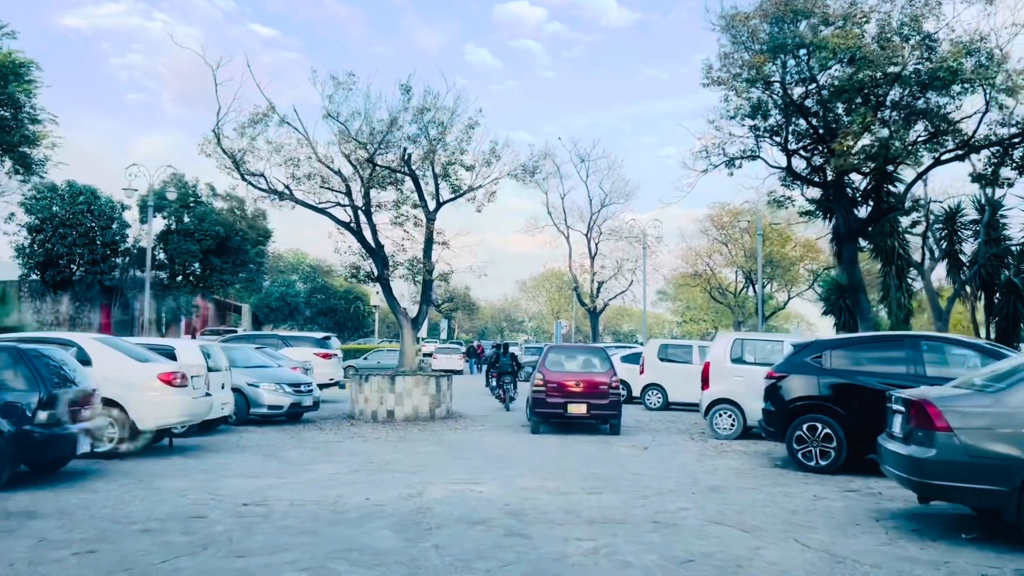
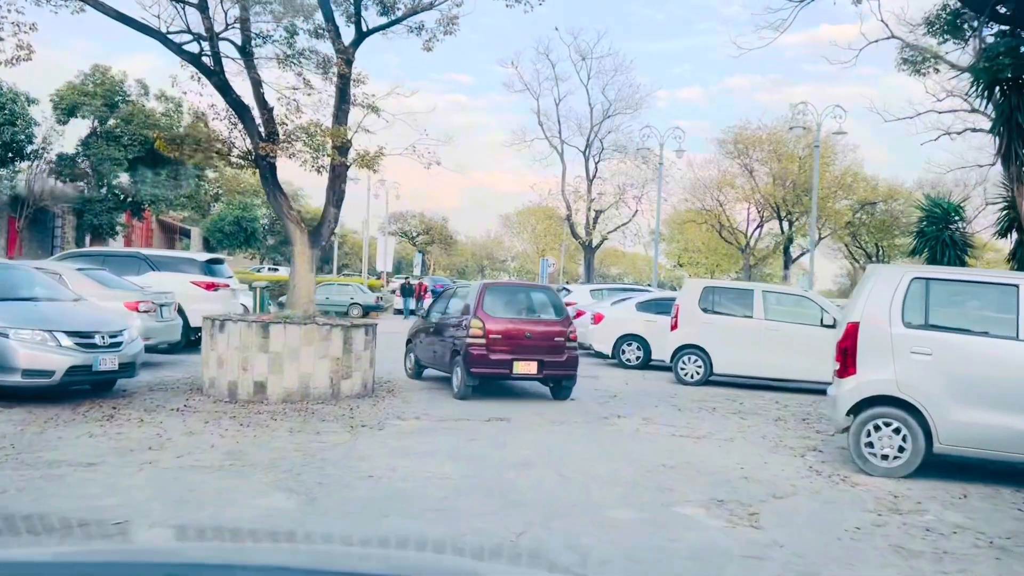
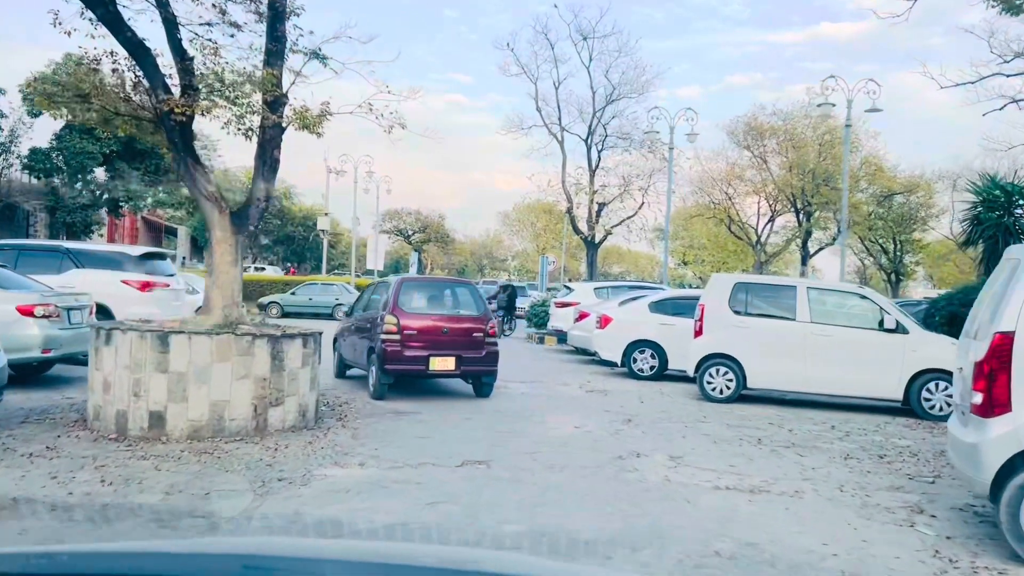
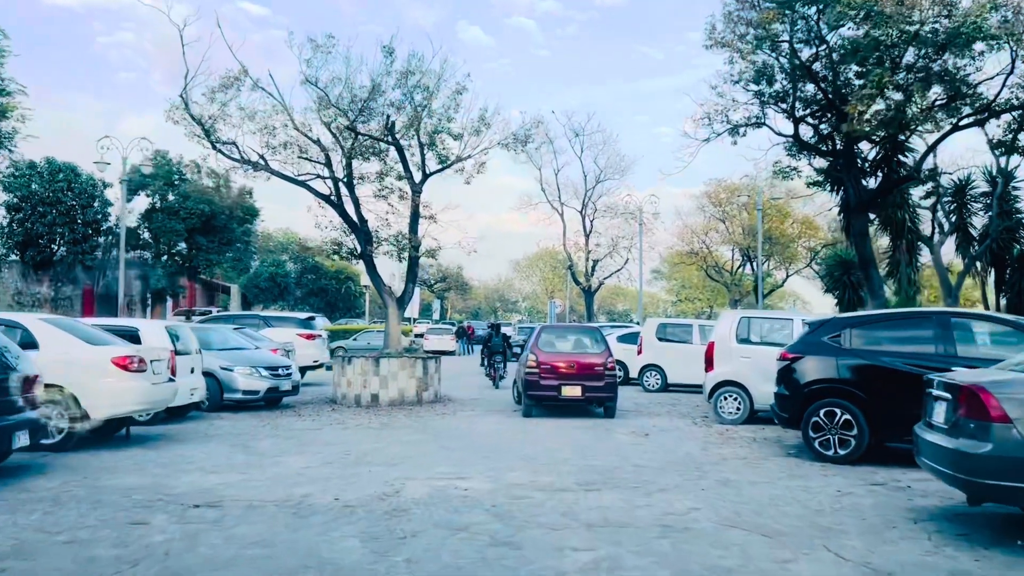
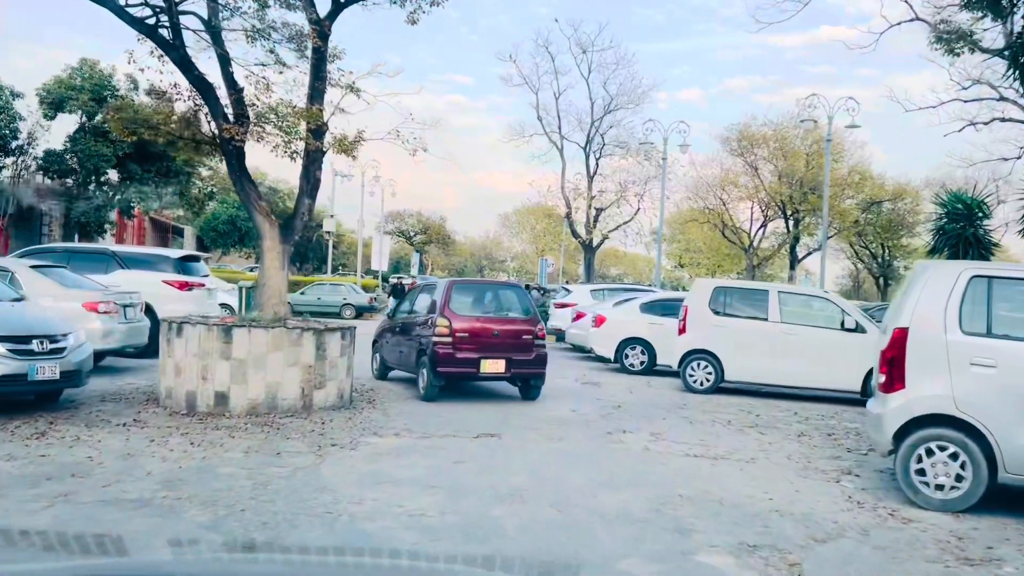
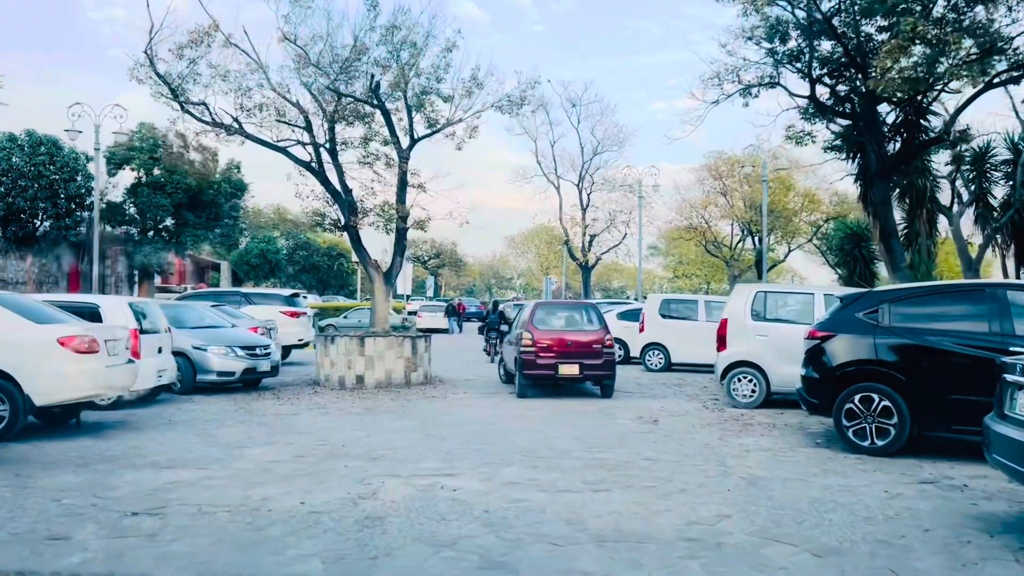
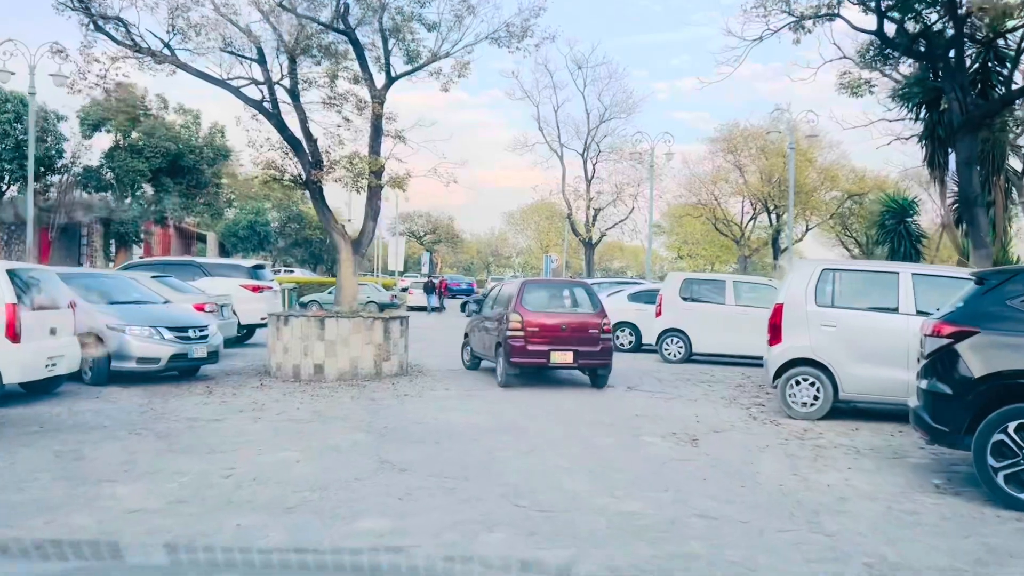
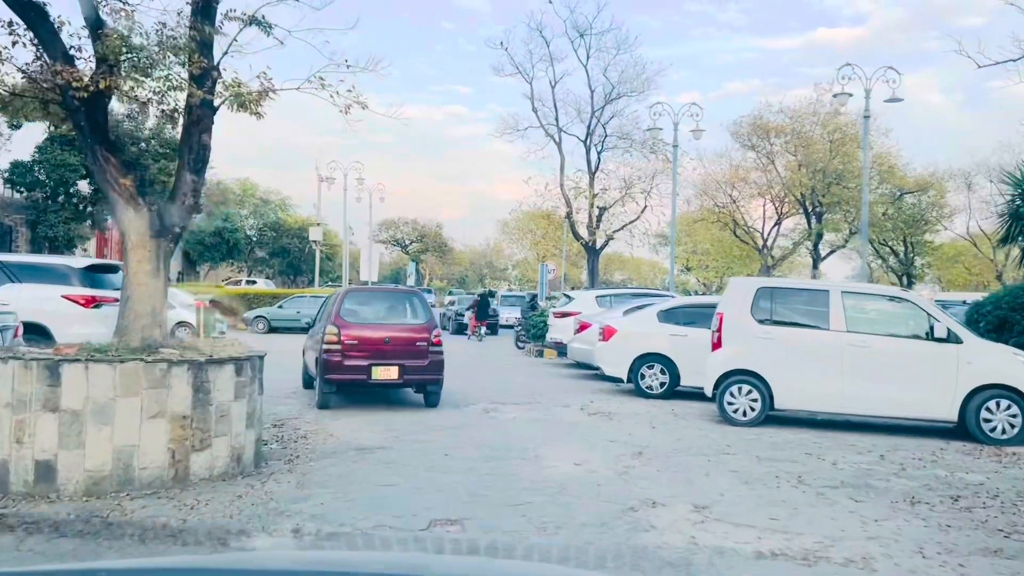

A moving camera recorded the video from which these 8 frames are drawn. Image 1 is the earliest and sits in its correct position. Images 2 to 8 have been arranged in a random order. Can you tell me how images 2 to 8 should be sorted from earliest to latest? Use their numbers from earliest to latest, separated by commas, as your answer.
4, 6, 7, 2, 5, 3, 8
